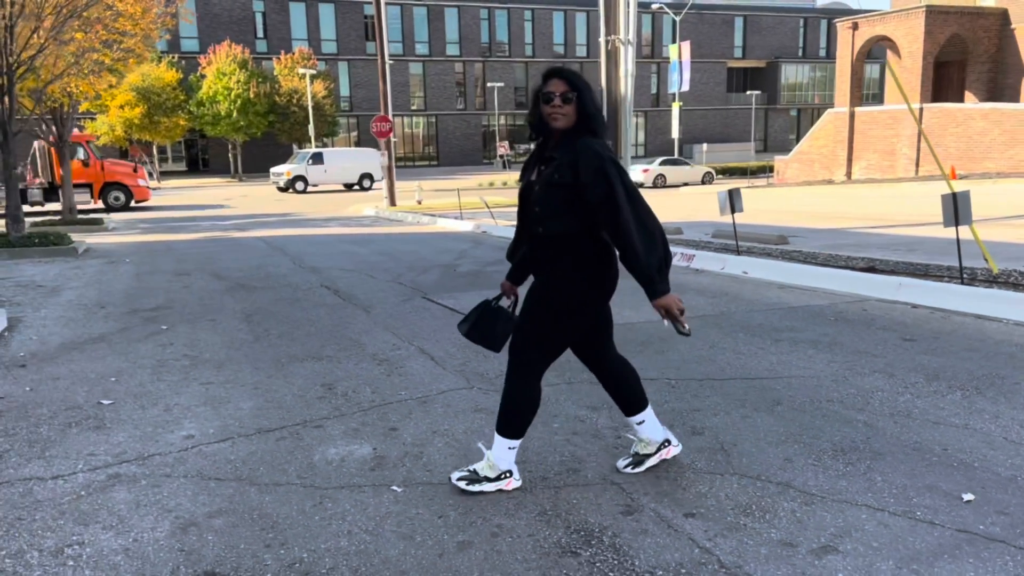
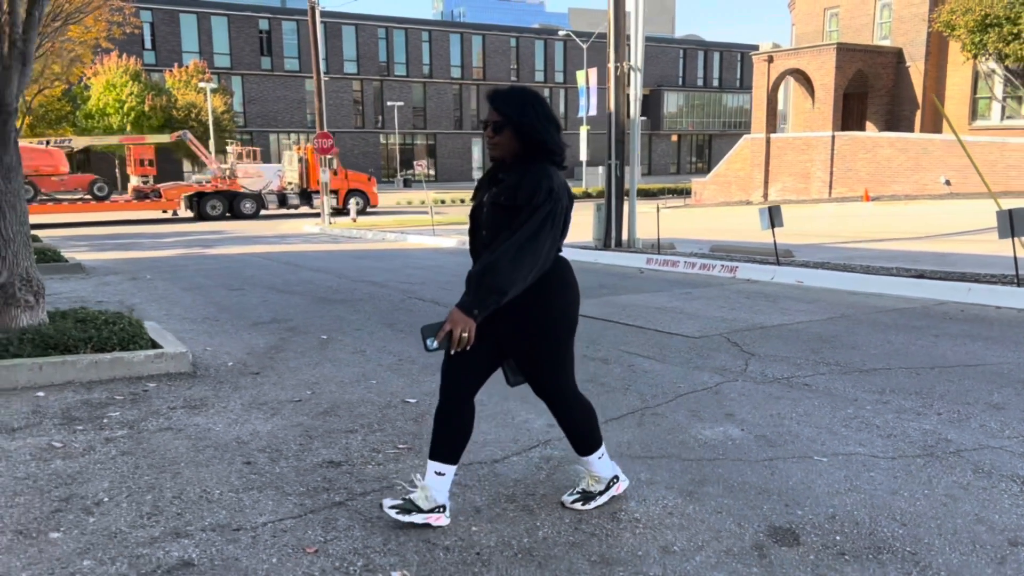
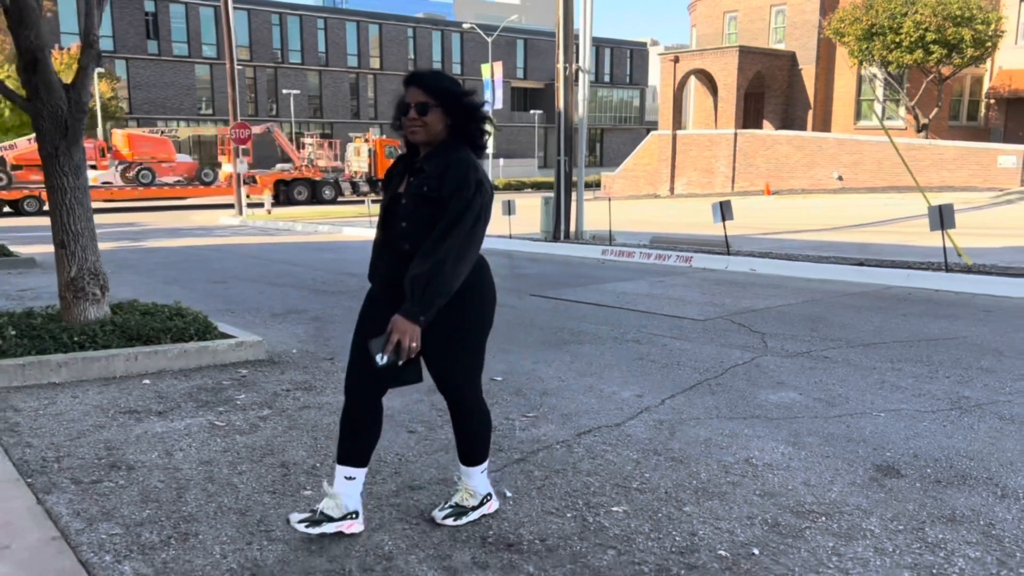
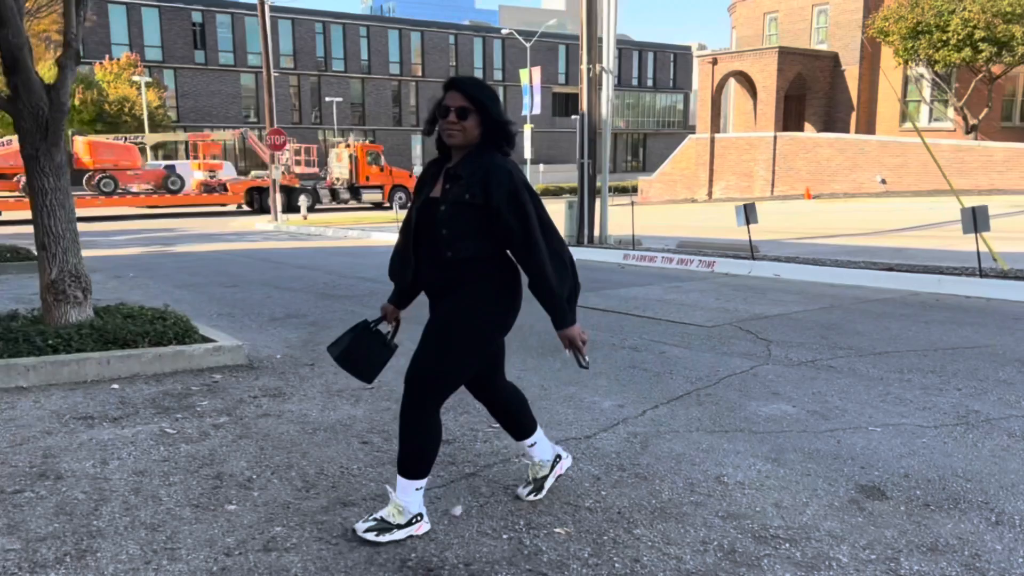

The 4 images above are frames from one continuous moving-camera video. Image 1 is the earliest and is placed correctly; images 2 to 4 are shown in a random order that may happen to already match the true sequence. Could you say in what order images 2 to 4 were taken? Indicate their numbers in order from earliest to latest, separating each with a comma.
2, 4, 3
